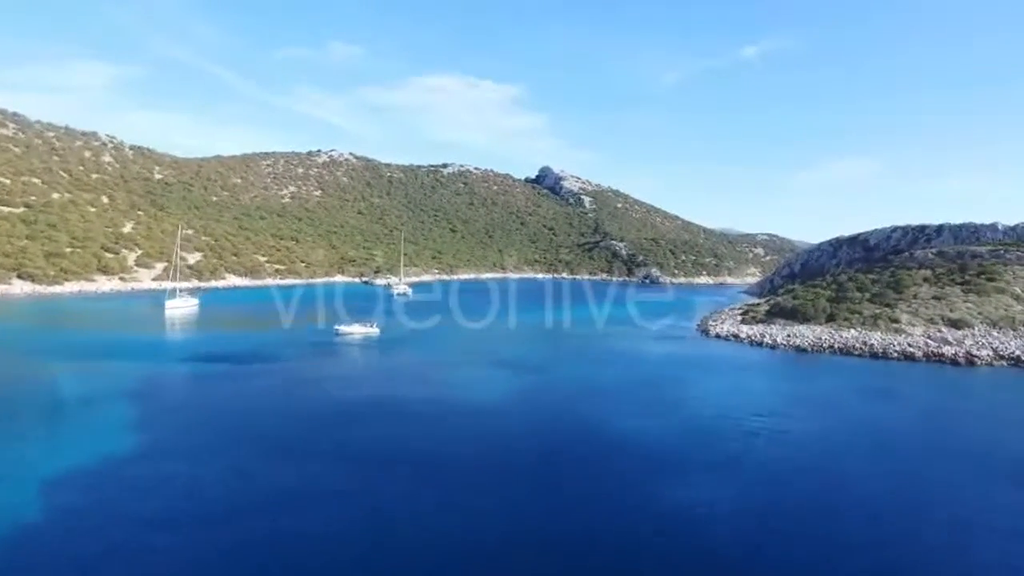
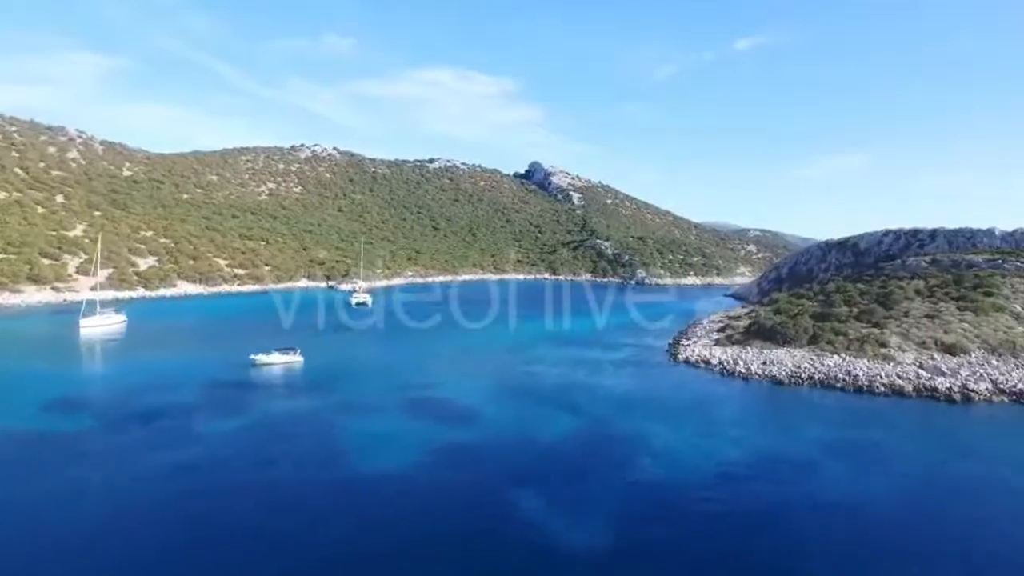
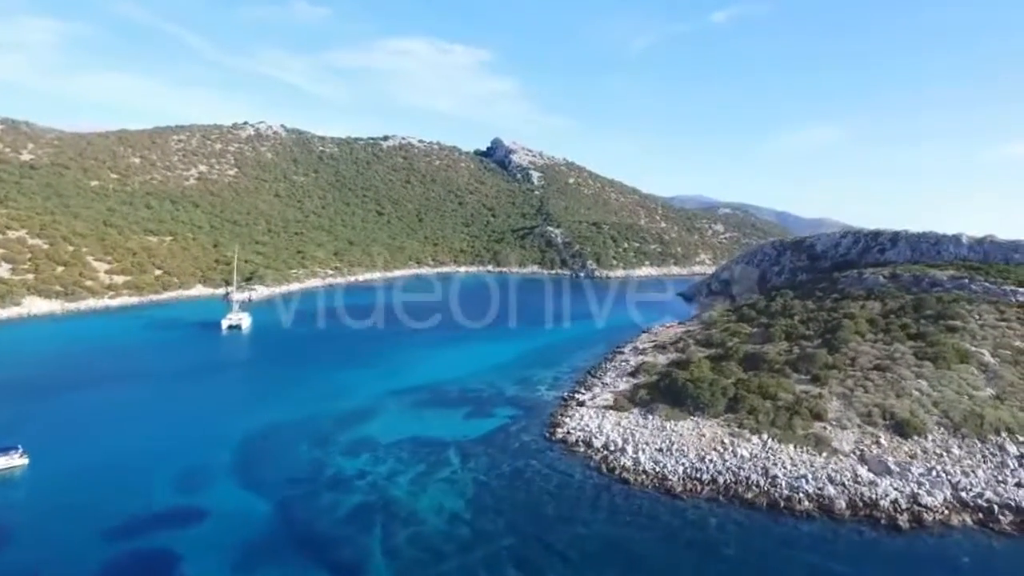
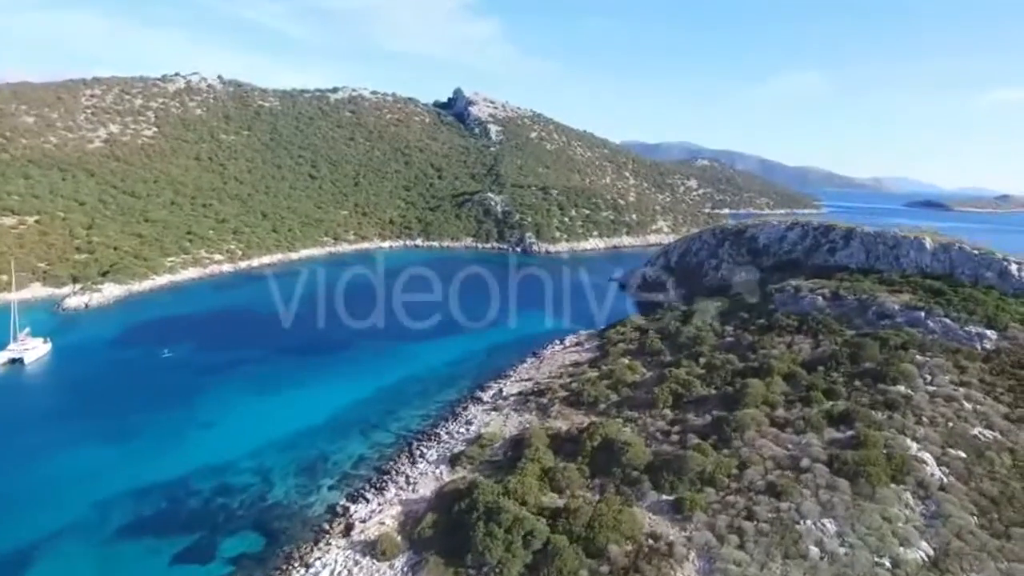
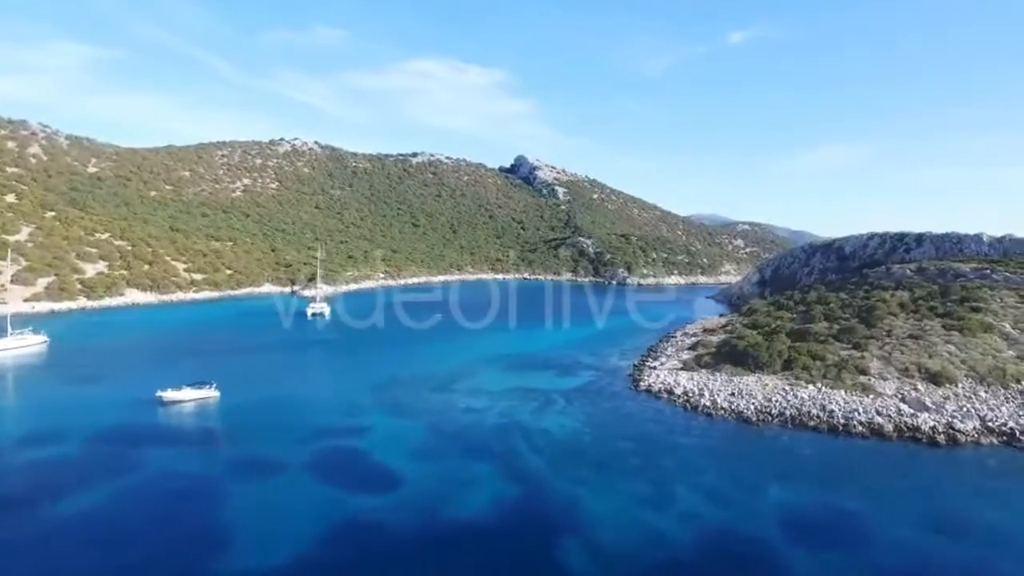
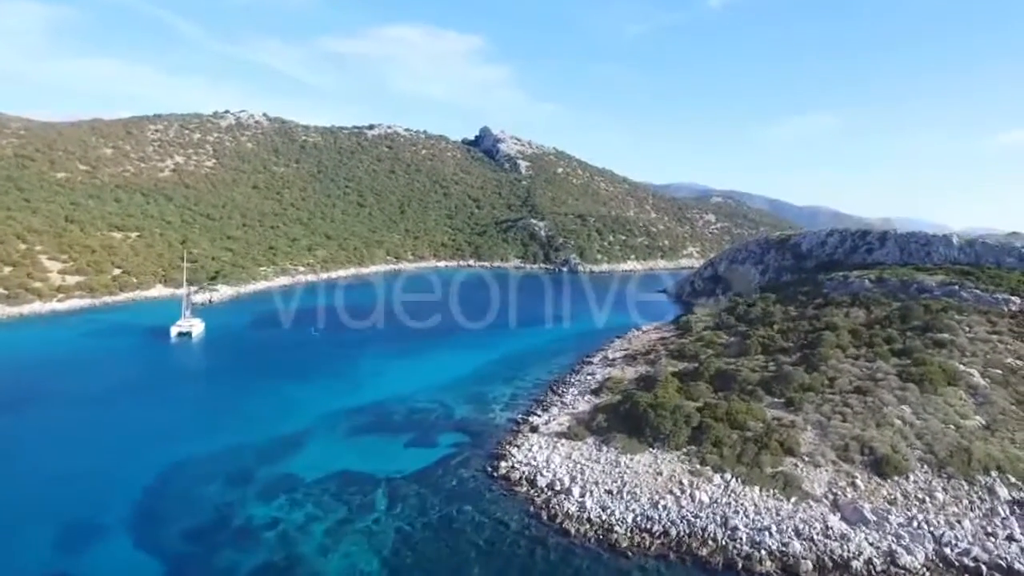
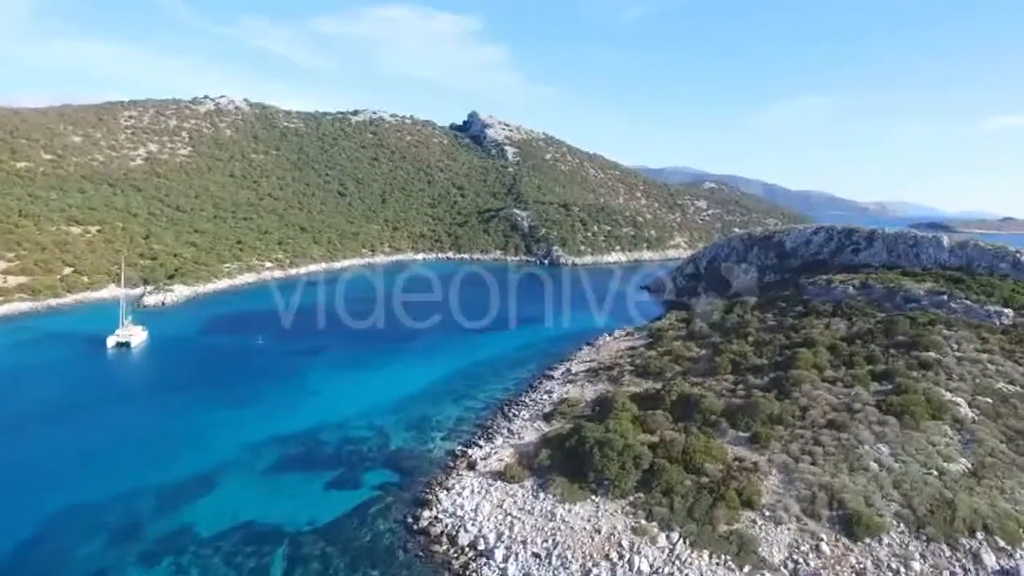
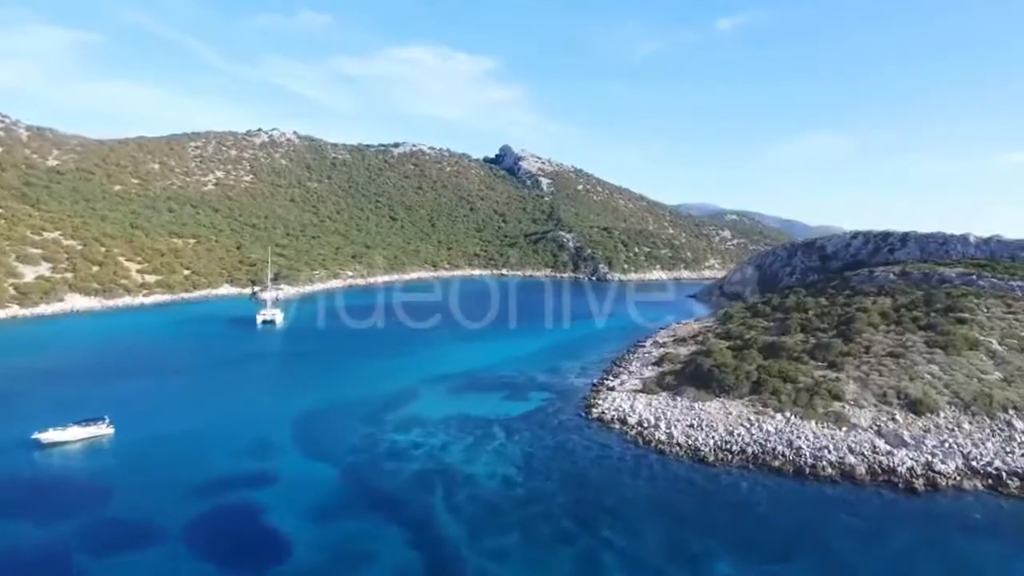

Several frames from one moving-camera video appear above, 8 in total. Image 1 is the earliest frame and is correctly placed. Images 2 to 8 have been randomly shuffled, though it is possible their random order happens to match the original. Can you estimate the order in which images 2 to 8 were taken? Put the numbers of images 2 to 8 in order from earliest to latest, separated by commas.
2, 5, 8, 3, 6, 7, 4
